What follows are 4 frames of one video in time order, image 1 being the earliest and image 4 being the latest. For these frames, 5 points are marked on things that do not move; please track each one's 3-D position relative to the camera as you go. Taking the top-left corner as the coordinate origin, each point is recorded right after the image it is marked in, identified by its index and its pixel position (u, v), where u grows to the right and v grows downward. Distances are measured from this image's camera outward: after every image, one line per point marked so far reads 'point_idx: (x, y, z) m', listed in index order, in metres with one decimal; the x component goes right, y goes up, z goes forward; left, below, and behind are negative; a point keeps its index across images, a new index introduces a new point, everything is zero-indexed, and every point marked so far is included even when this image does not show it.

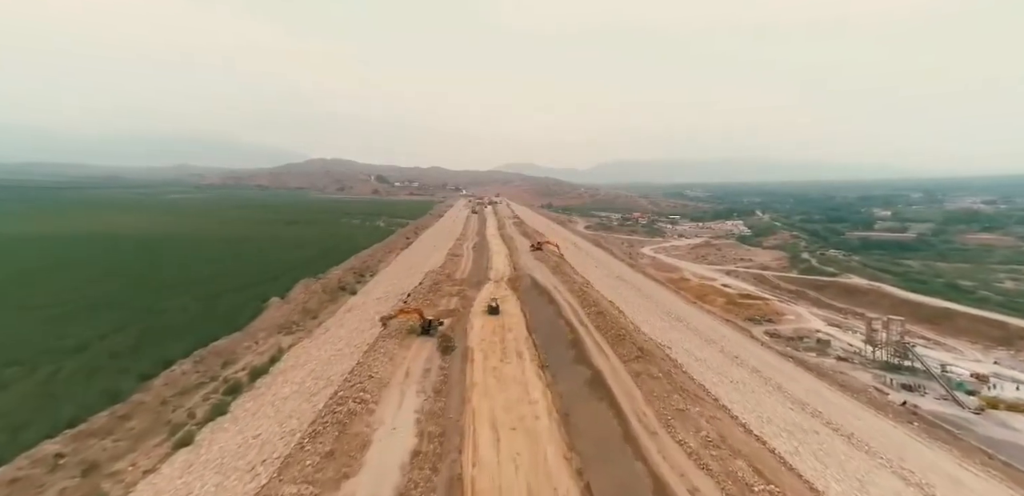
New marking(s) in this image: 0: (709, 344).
0: (+9.3, -4.5, +19.8) m
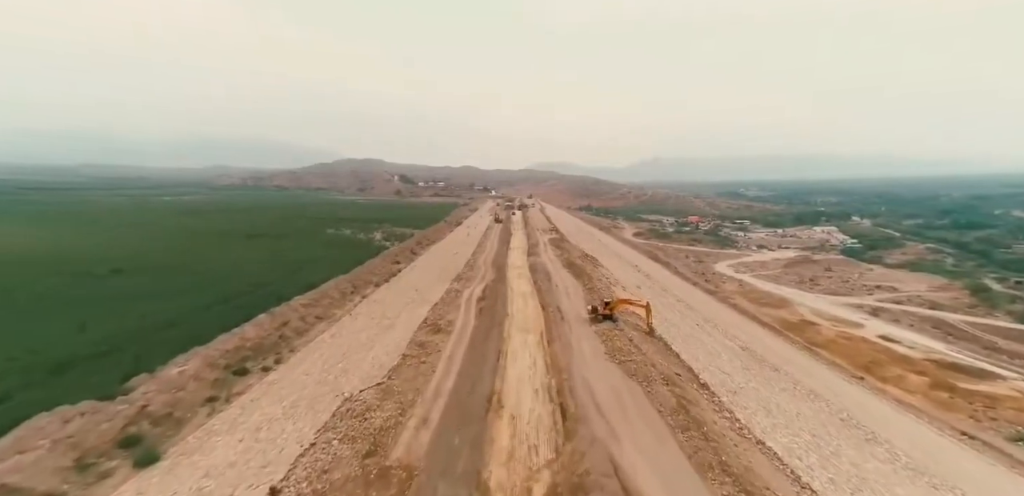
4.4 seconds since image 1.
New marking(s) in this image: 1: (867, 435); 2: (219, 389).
0: (+9.9, -6.8, +2.8) m
1: (+11.0, -5.9, +12.9) m
2: (-9.2, -4.3, +13.3) m
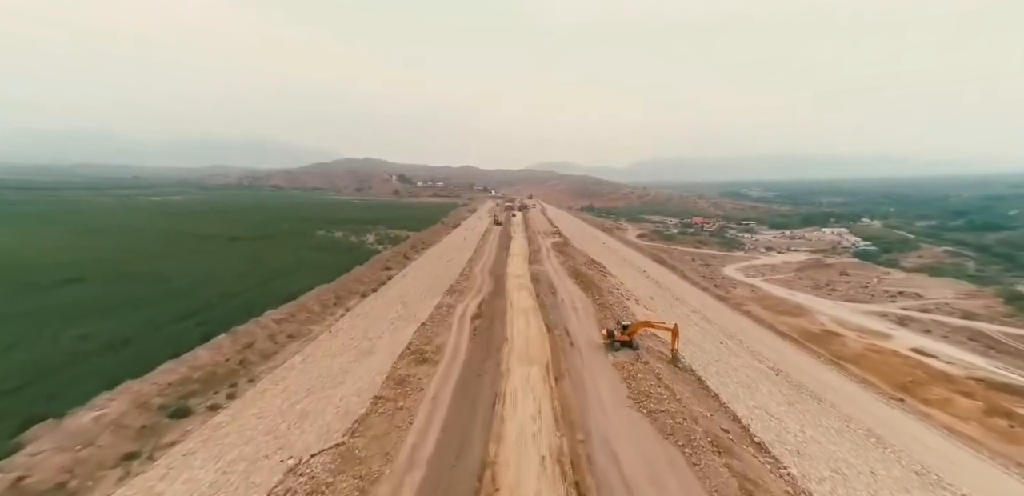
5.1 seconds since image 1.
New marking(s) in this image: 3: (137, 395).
0: (+9.9, -7.2, +0.2) m
1: (+11.0, -6.3, +10.3) m
2: (-9.2, -4.7, +10.7) m
3: (-10.7, -4.2, +12.3) m
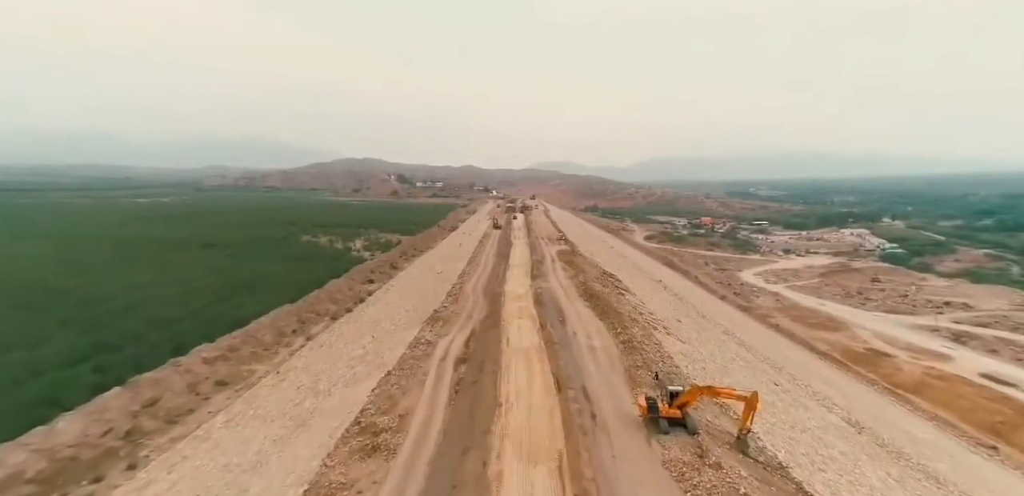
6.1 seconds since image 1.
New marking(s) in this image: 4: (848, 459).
0: (+9.8, -7.8, -4.1) m
1: (+10.8, -6.9, +5.9) m
2: (-9.3, -5.3, +6.4) m
3: (-10.8, -4.9, +8.0) m
4: (+8.5, -5.3, +10.6) m
